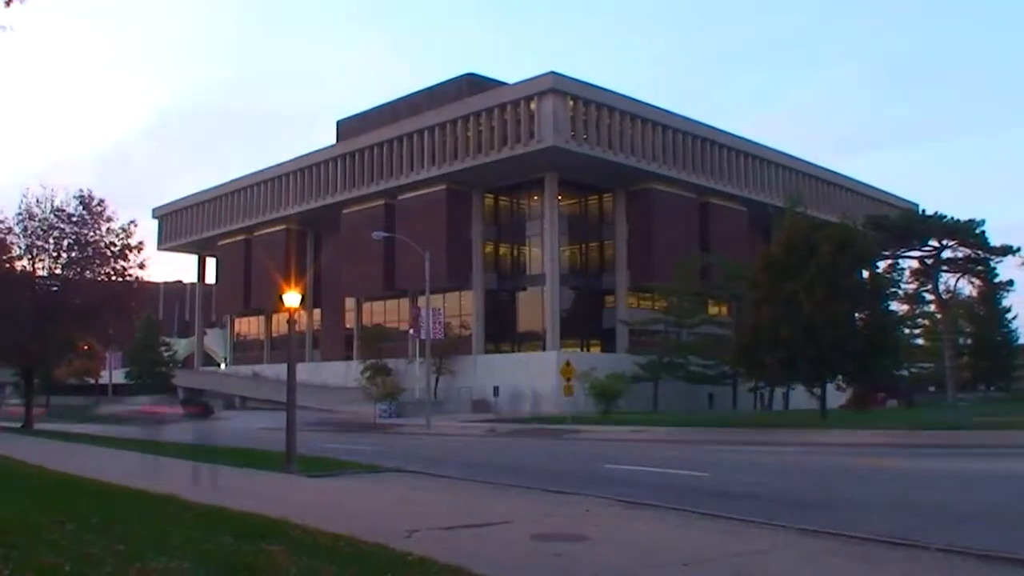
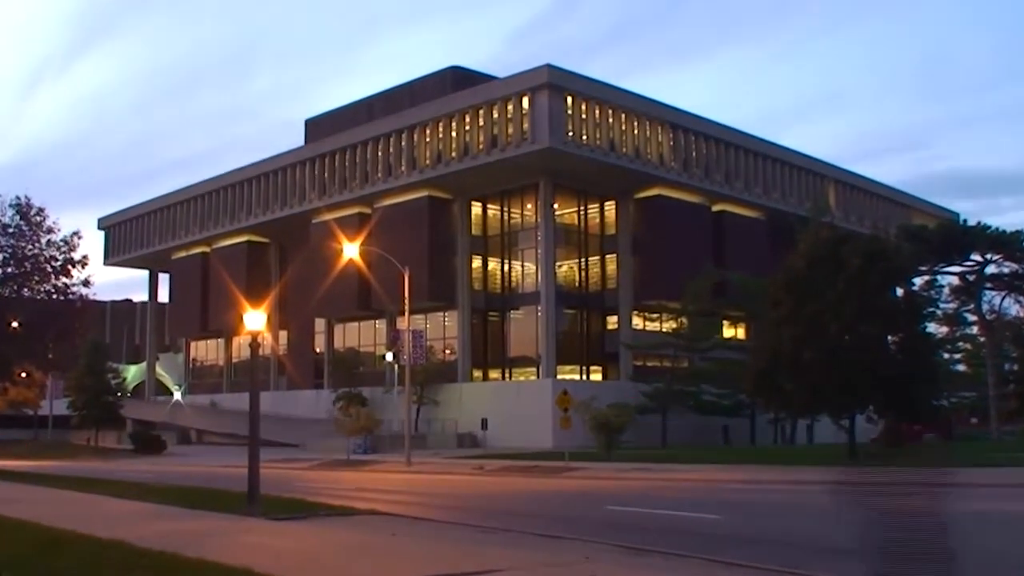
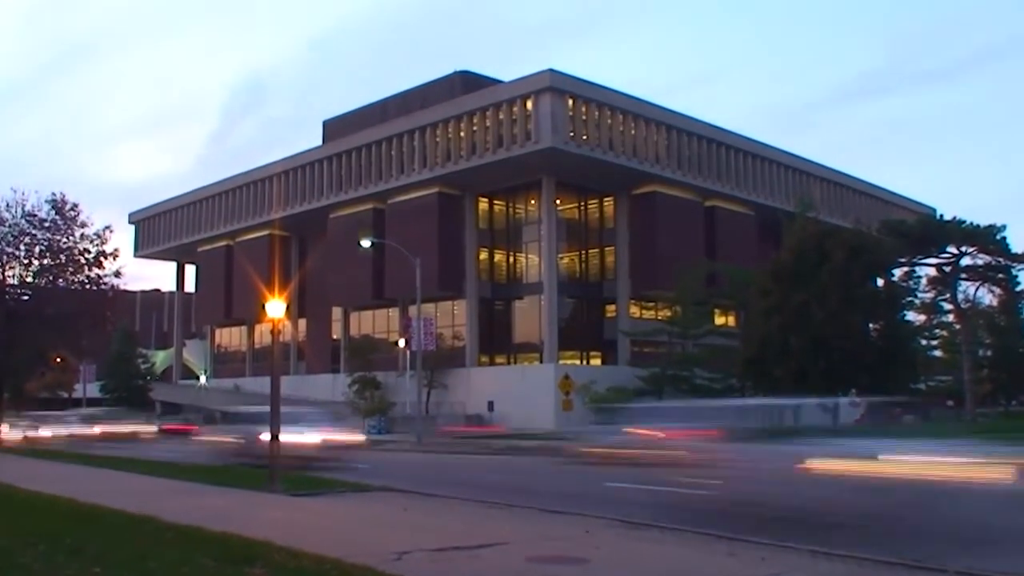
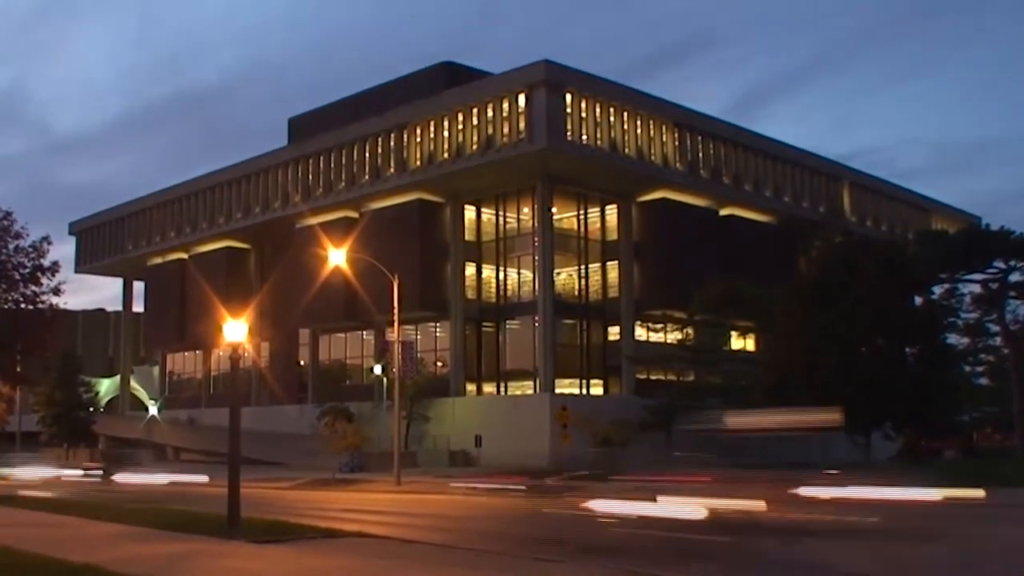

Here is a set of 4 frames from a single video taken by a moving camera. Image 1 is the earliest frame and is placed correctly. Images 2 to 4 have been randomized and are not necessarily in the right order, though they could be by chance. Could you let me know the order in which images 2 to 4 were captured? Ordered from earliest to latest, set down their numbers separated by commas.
3, 2, 4
